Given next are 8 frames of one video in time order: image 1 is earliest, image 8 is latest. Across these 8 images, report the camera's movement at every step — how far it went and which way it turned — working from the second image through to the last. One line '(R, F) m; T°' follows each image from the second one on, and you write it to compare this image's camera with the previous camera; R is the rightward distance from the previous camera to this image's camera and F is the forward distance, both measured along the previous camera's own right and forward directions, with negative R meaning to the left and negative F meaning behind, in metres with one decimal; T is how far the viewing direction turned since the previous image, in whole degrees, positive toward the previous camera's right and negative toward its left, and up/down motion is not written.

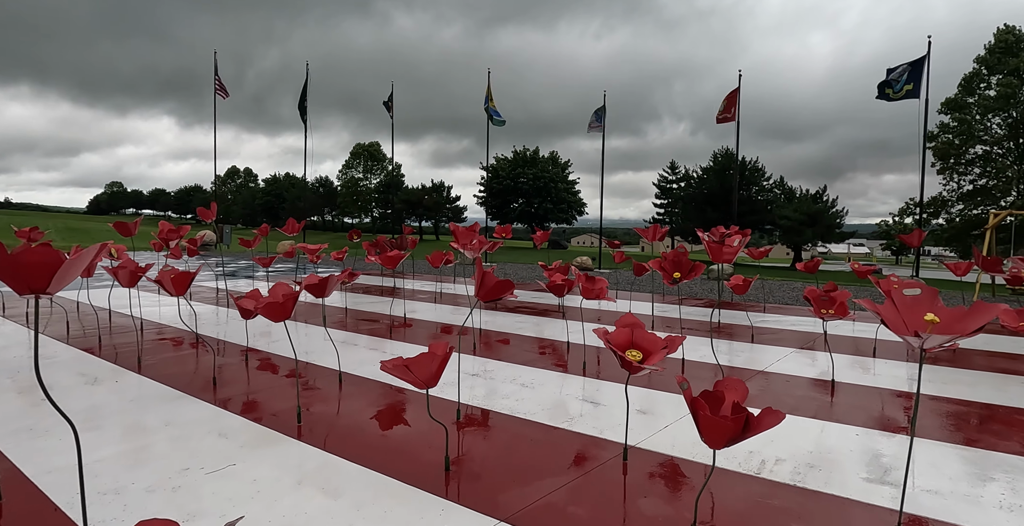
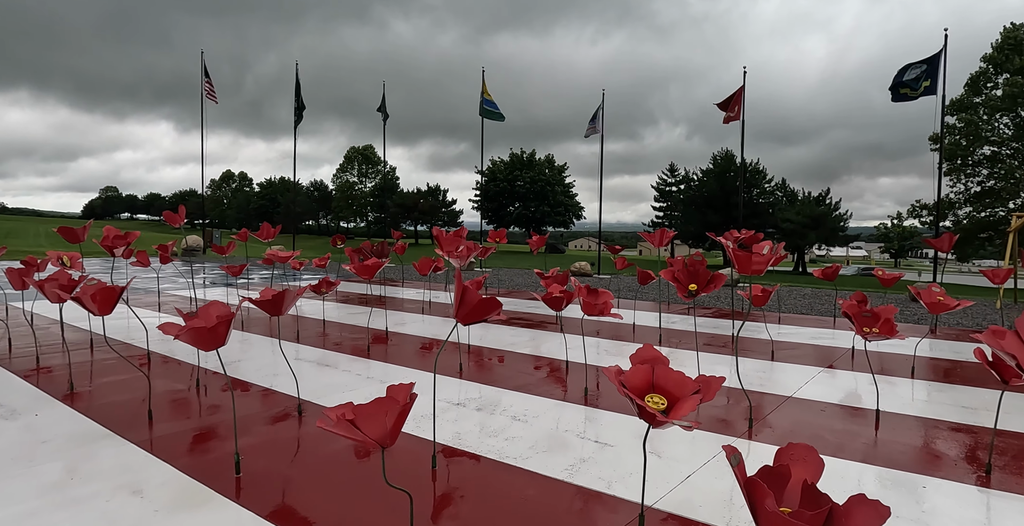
(+0.1, +0.7) m; 0°
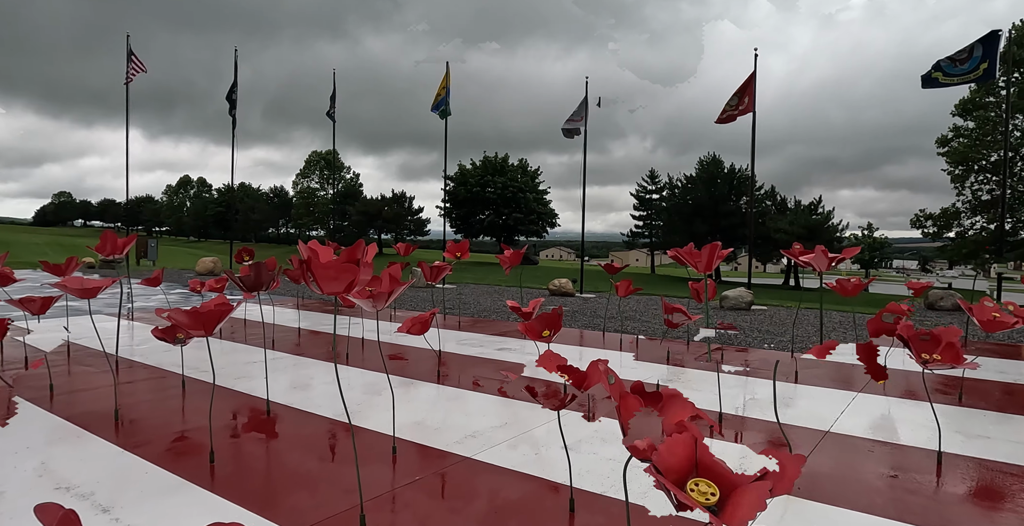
(+0.1, +2.5) m; +3°
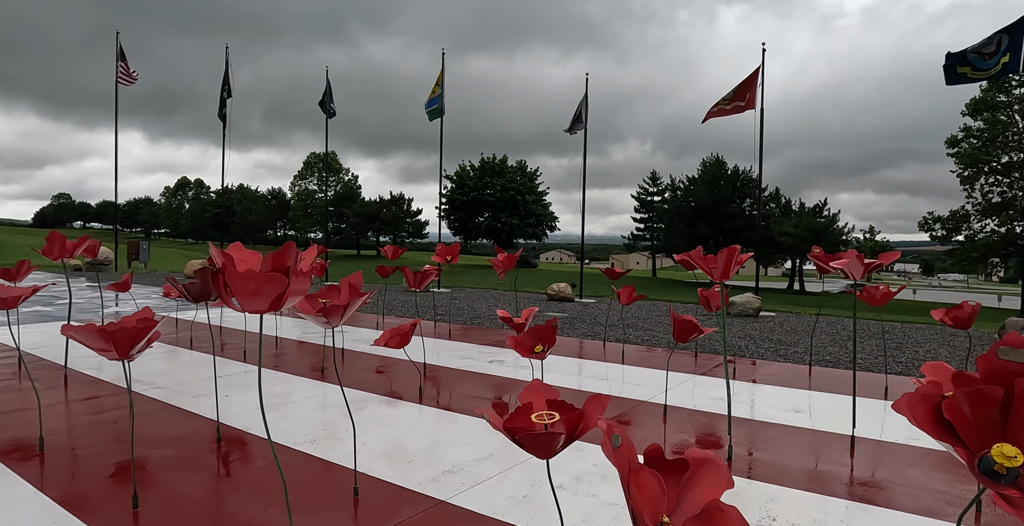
(+0.1, +0.5) m; 0°
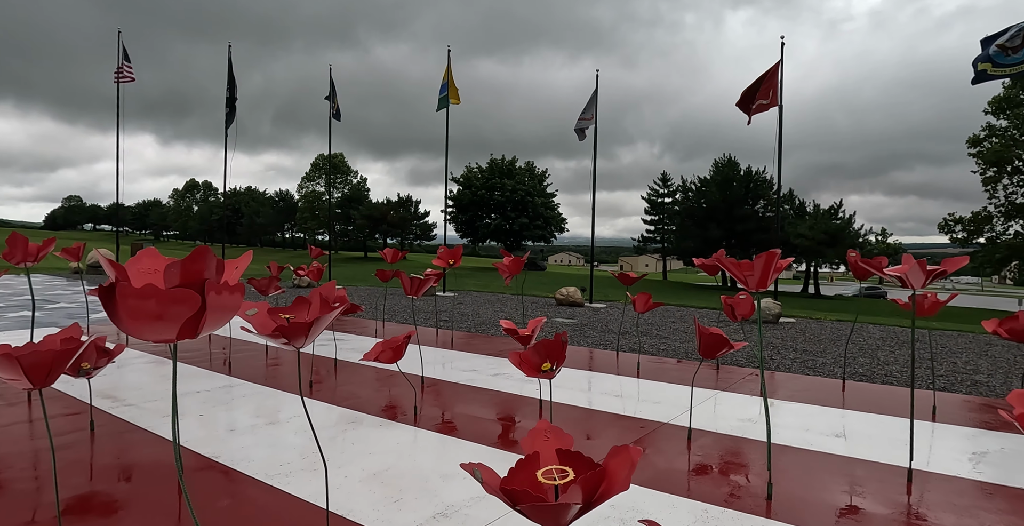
(0.0, +0.5) m; -1°
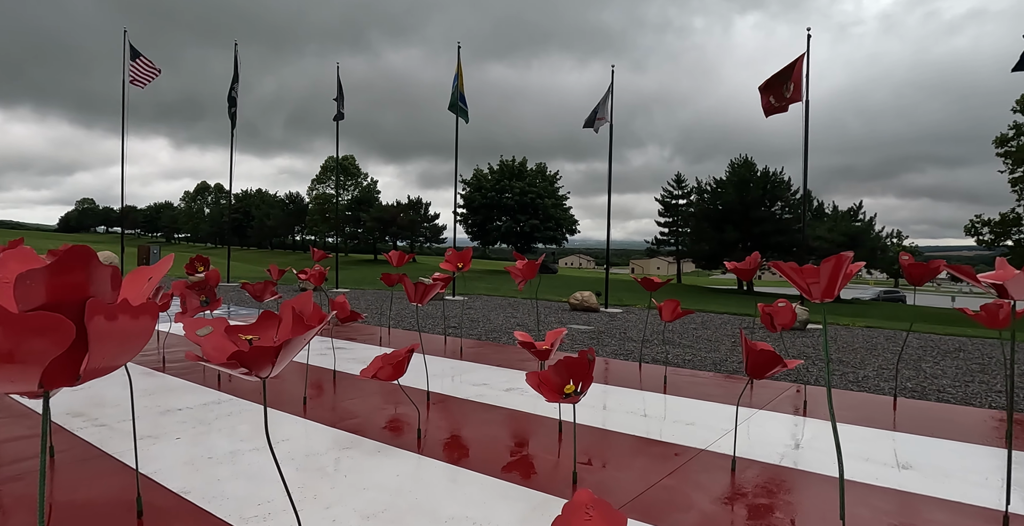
(0.0, +0.5) m; -1°
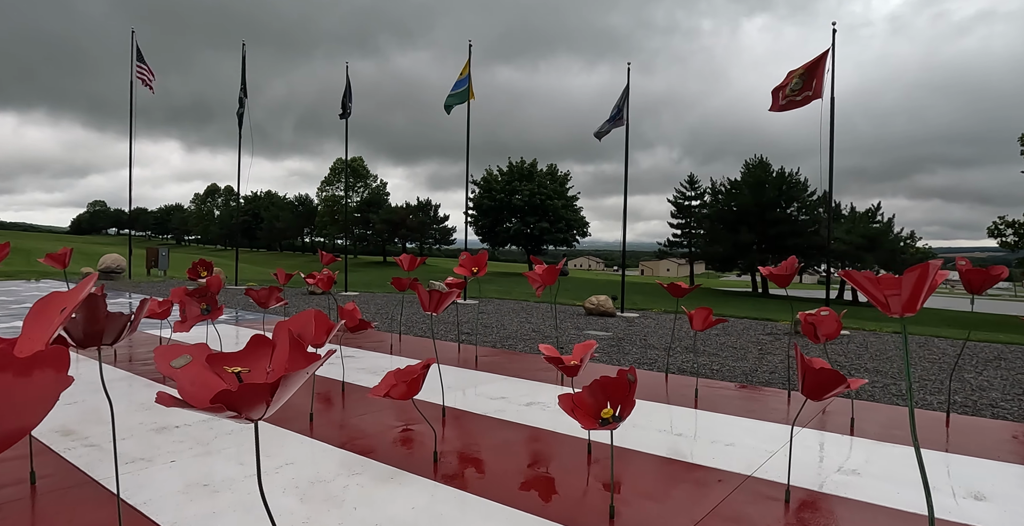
(-0.1, +0.3) m; -1°
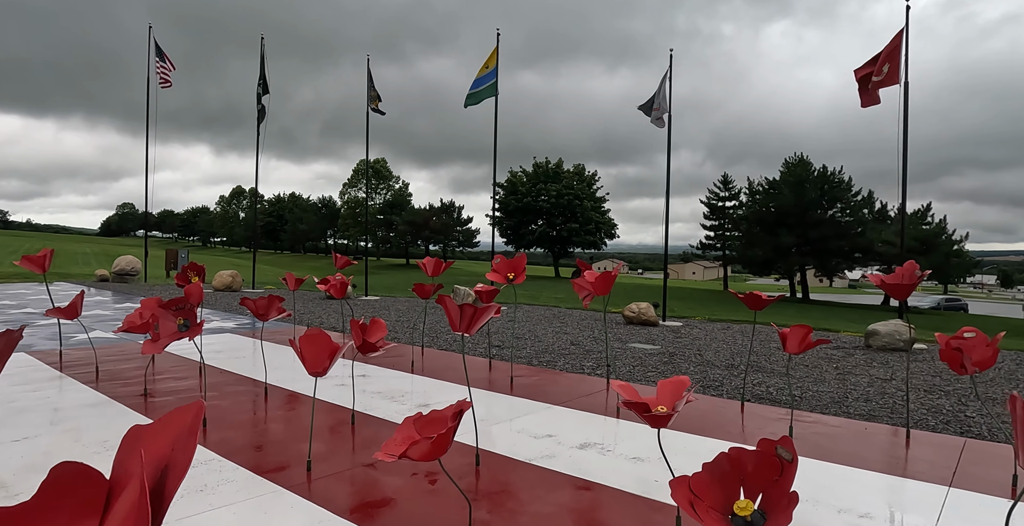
(-0.2, +0.9) m; -2°
